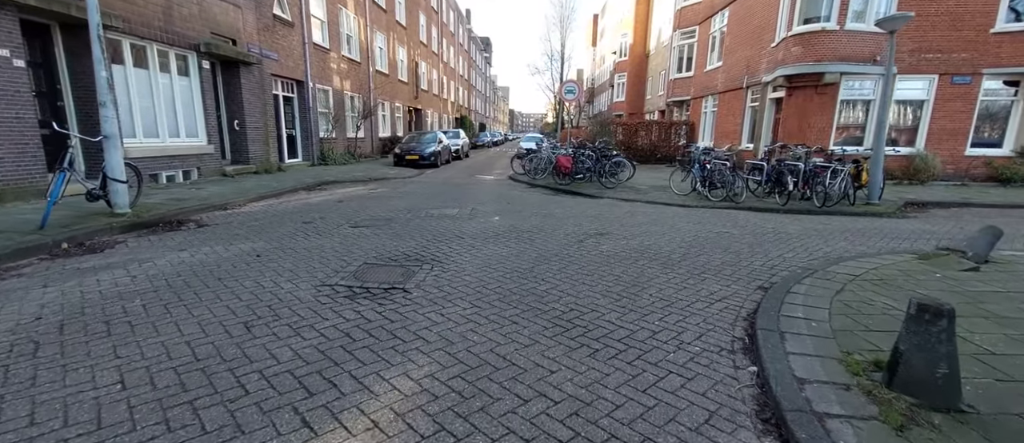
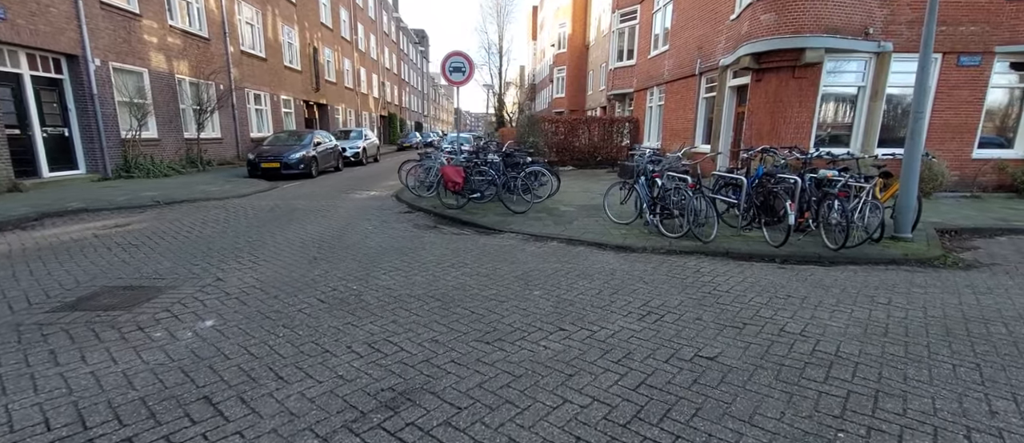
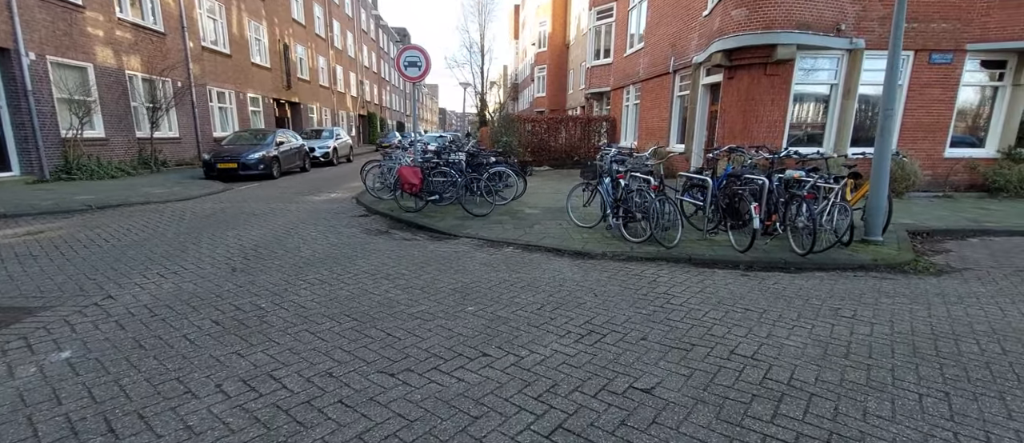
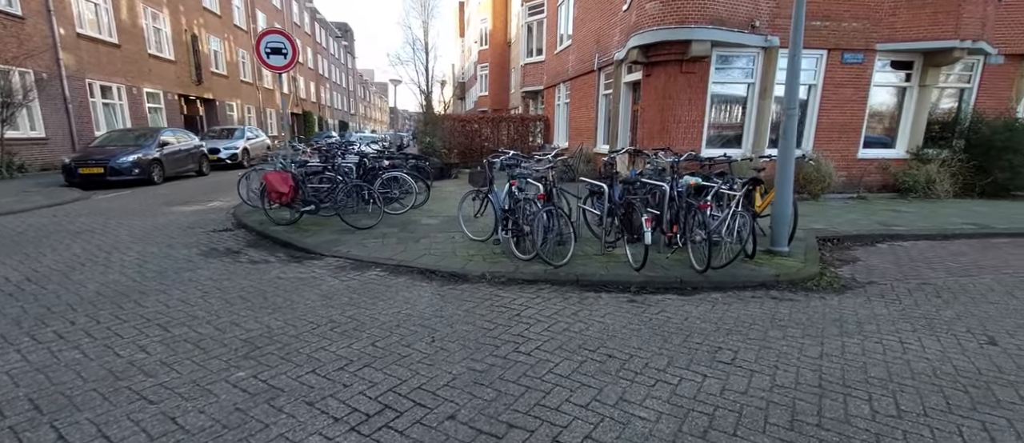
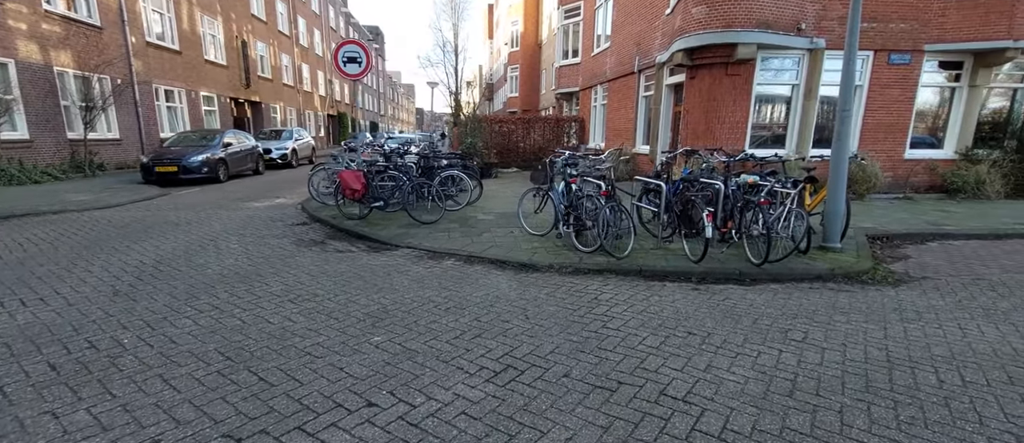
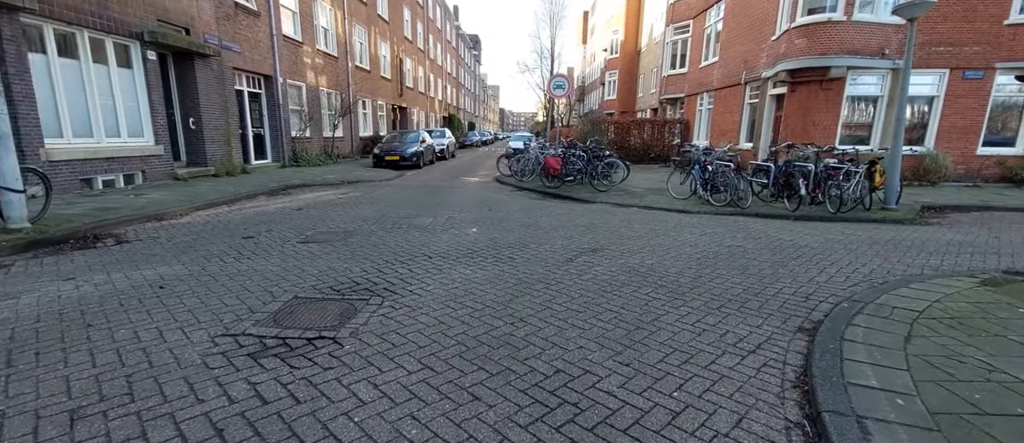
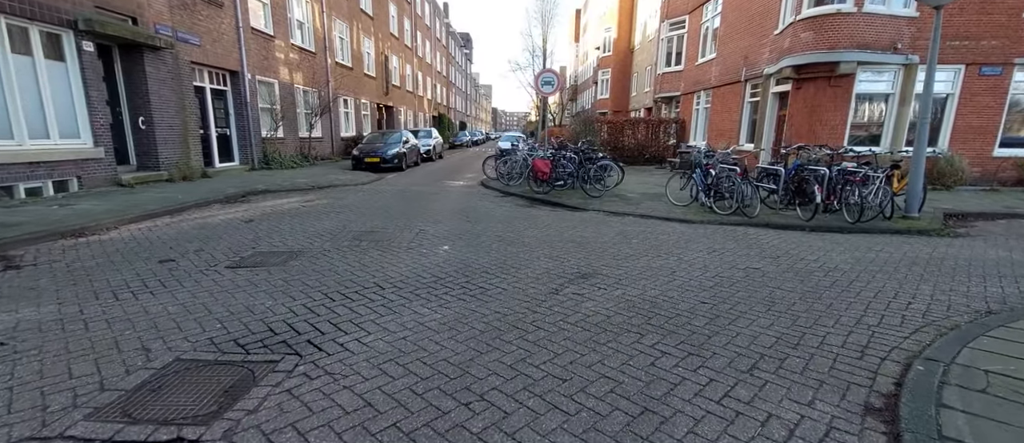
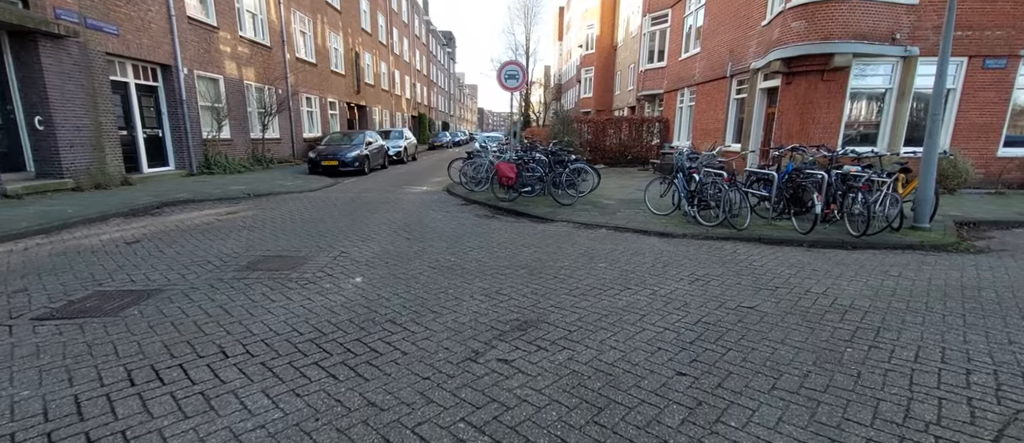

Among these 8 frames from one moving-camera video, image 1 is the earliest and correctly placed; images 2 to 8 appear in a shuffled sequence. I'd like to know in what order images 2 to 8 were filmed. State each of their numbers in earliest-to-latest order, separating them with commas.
6, 7, 8, 2, 3, 5, 4
